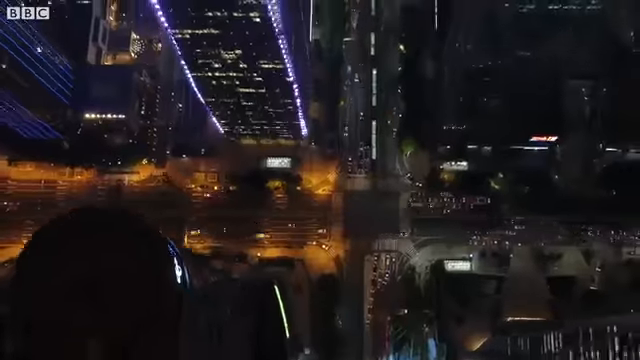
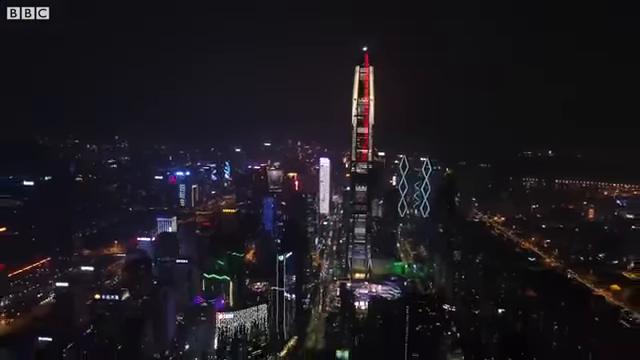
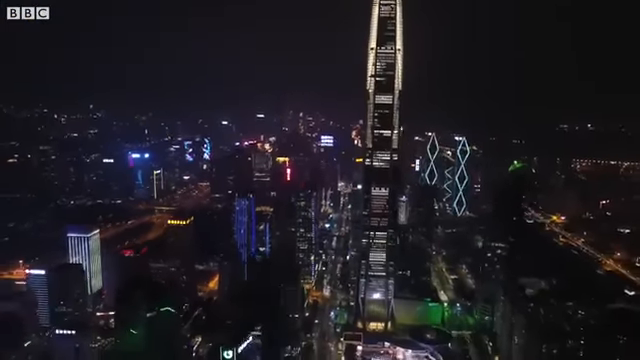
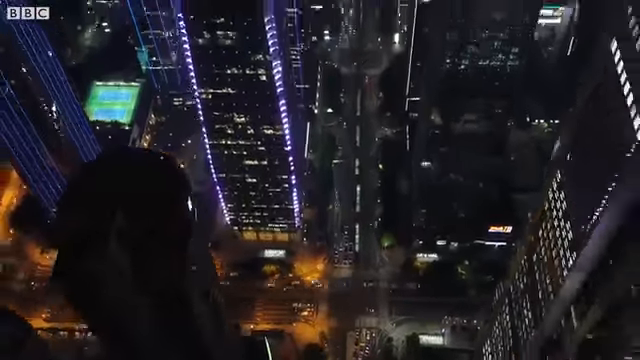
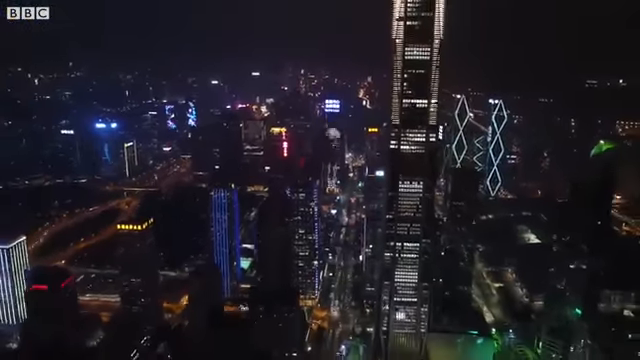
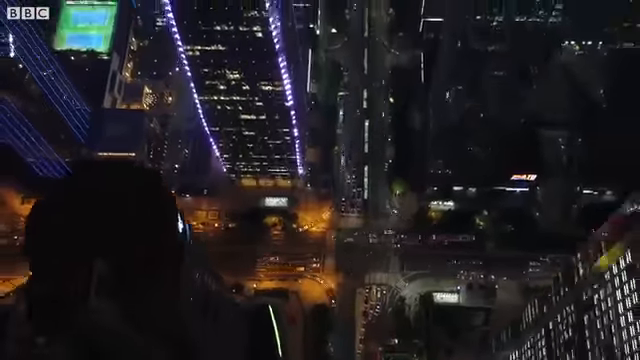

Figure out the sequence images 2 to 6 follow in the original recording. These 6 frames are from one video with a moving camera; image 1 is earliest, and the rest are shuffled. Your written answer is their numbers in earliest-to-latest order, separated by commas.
6, 4, 5, 3, 2
